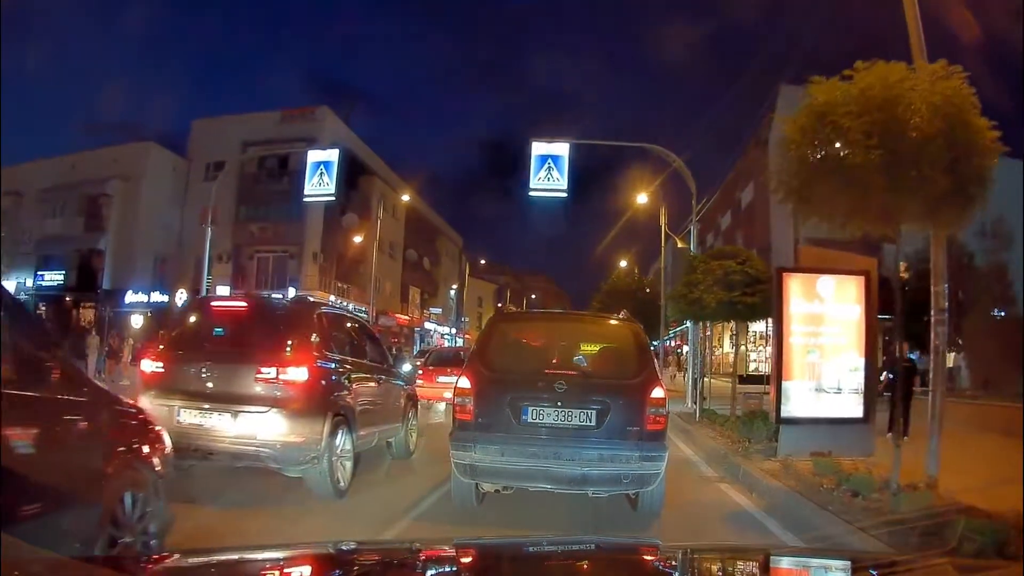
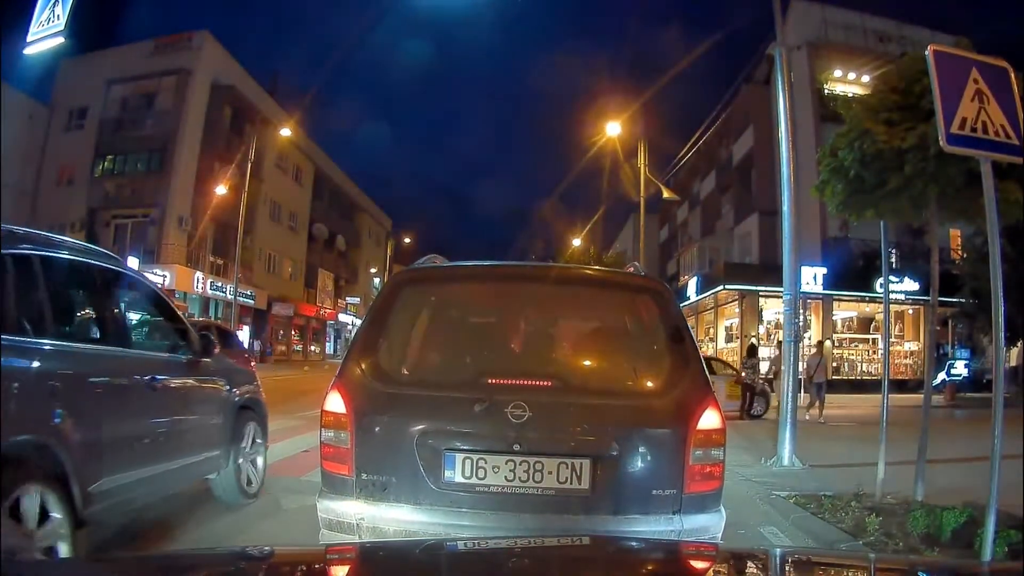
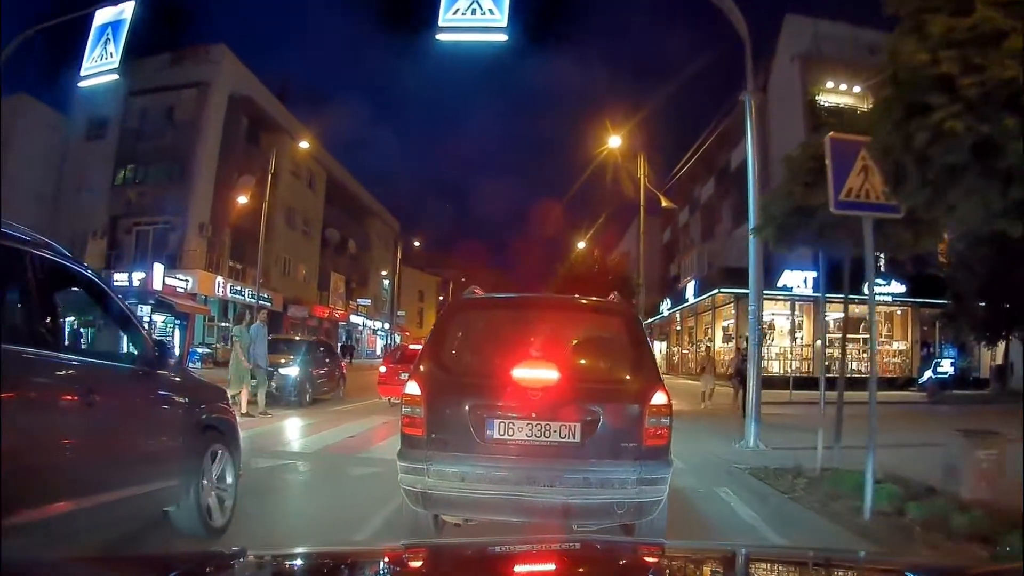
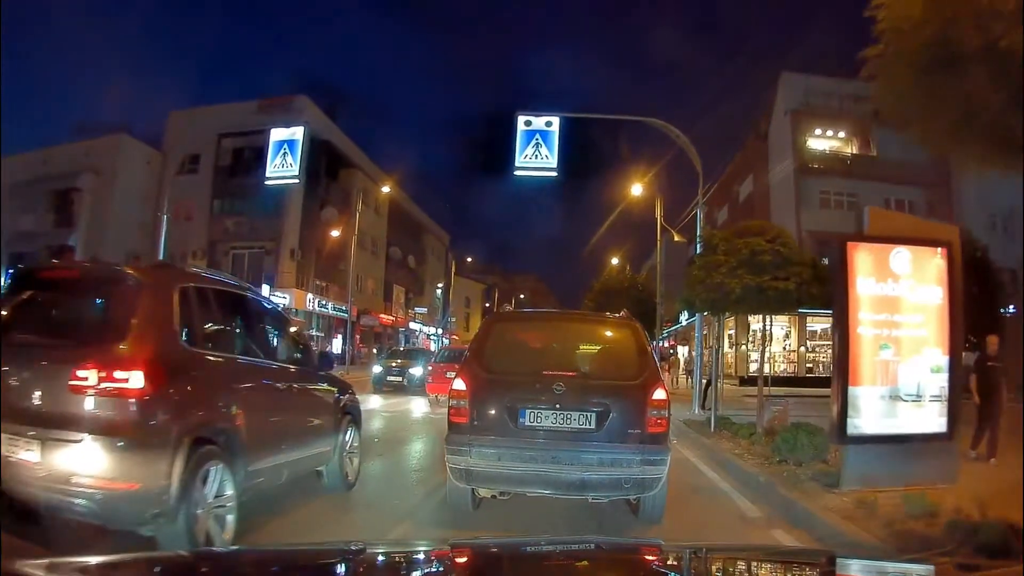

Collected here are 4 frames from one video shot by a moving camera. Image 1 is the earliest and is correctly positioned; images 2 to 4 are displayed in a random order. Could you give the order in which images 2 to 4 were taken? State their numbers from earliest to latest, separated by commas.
4, 3, 2
